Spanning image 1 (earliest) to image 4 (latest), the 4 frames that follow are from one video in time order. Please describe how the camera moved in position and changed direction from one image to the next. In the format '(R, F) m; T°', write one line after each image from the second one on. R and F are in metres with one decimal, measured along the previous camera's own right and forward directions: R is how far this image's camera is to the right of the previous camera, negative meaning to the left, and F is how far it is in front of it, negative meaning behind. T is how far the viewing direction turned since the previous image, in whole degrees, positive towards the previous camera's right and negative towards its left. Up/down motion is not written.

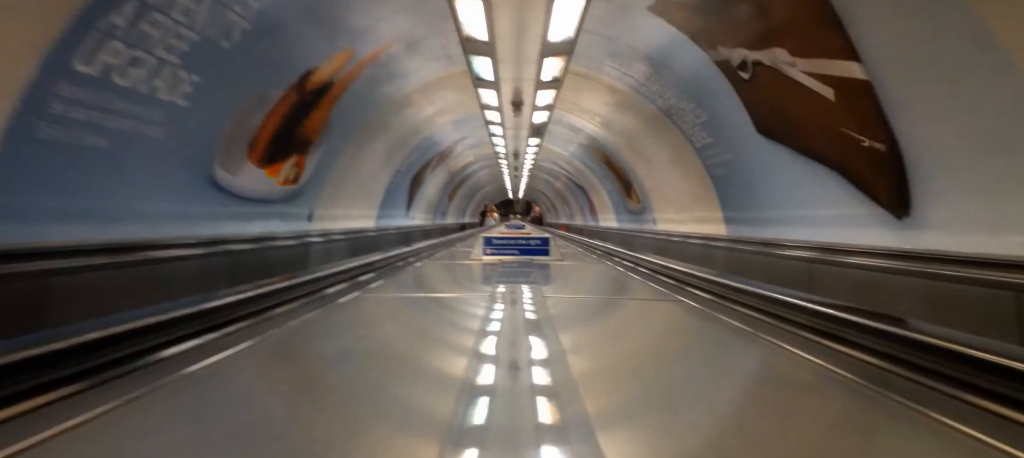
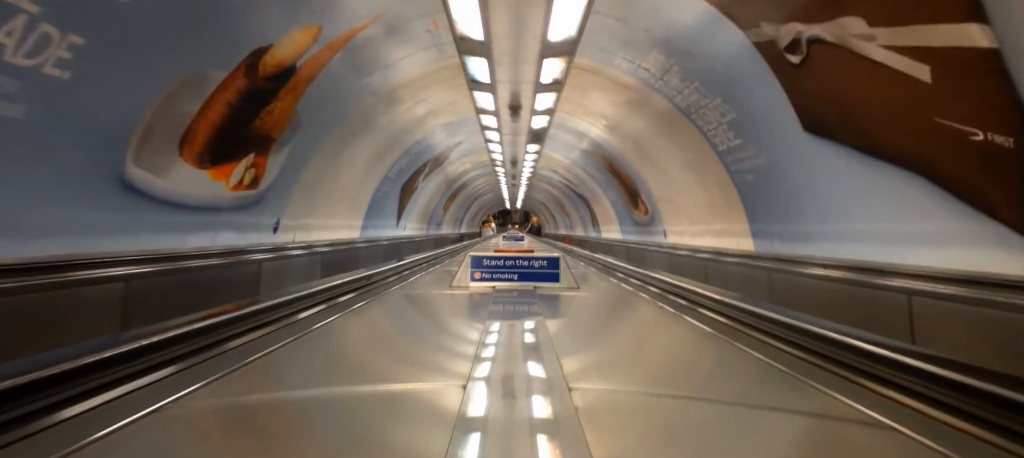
(0.0, +0.9) m; 0°
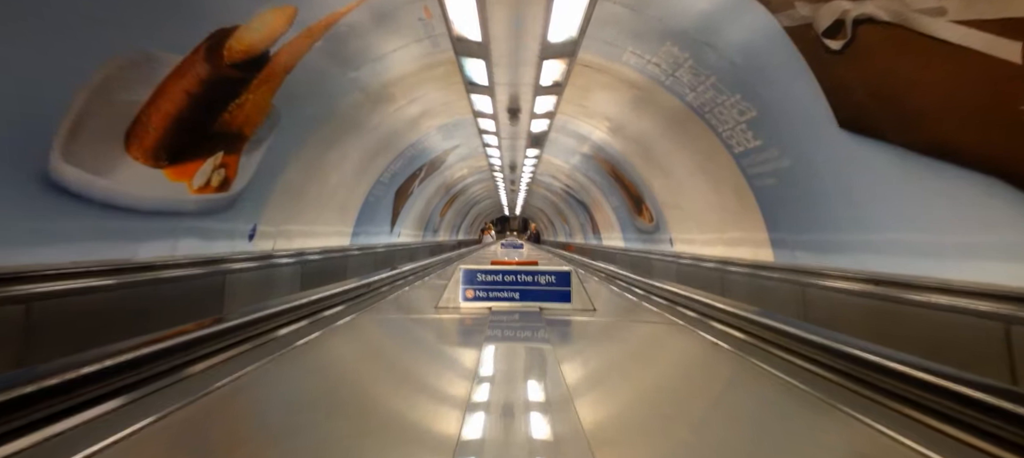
(0.0, +0.5) m; 0°
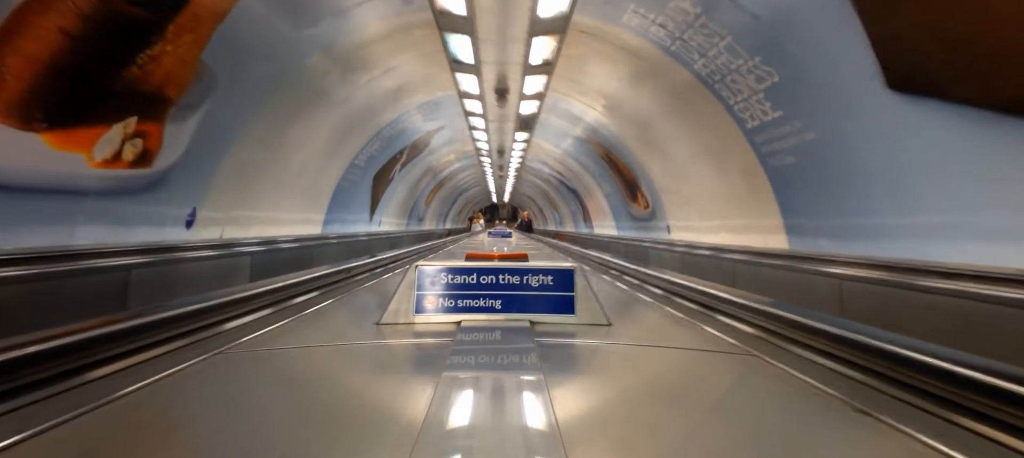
(0.0, +0.7) m; +2°
